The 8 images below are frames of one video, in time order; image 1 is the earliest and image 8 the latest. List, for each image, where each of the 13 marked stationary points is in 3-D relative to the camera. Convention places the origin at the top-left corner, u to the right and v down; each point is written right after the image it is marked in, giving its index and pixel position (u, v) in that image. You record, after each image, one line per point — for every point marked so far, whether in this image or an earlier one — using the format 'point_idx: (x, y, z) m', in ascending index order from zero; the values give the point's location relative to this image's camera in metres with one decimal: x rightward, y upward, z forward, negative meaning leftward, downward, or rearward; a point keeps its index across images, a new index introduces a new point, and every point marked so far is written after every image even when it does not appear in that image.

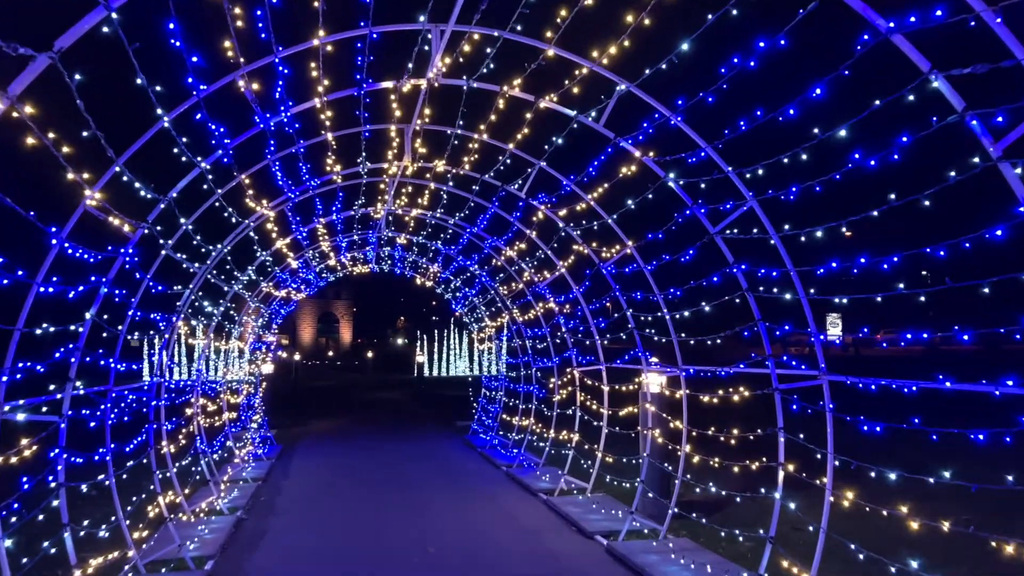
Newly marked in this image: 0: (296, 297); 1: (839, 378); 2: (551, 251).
0: (-3.4, -0.2, +14.0) m
1: (+2.0, -0.6, +5.5) m
2: (+0.4, +0.4, +9.8) m
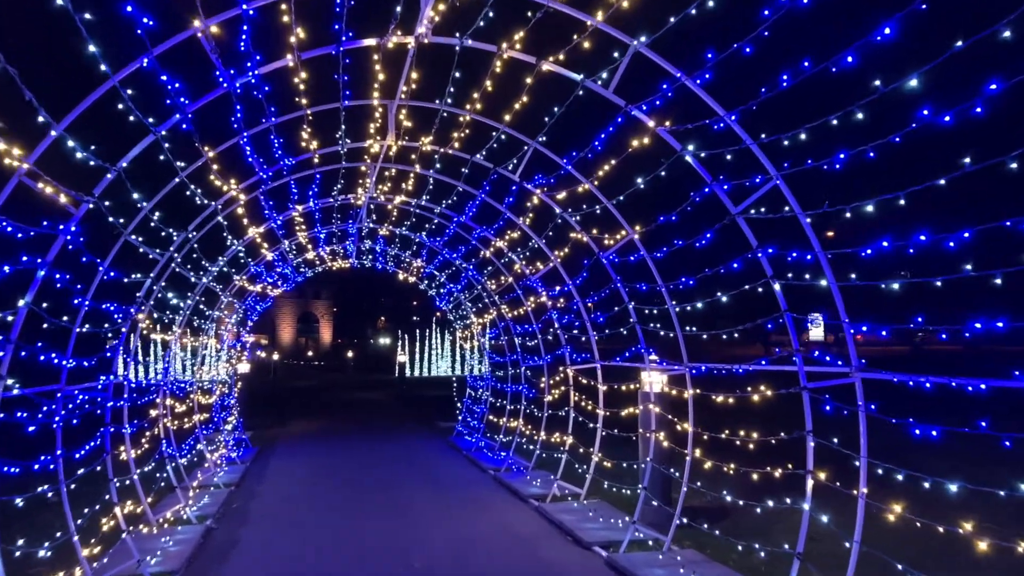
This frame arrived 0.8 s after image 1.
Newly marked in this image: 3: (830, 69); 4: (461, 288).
0: (-3.6, -0.1, +13.3) m
1: (+2.0, -0.5, +4.9) m
2: (+0.3, +0.5, +9.2) m
3: (+1.3, +0.9, +3.6) m
4: (-0.8, 0.0, +13.2) m
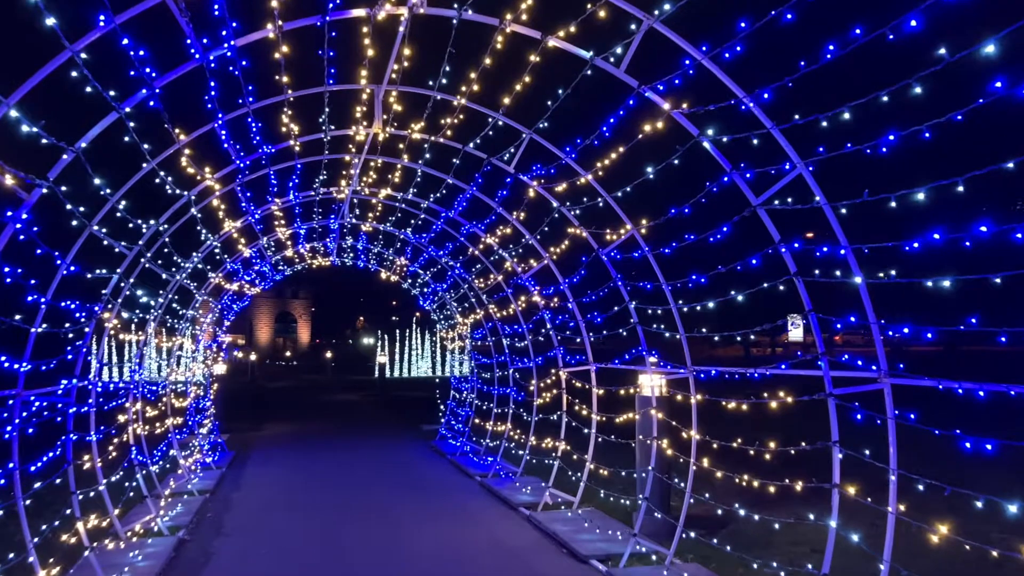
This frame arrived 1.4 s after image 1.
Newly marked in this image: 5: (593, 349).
0: (-3.8, 0.0, +12.8) m
1: (+2.0, -0.5, +4.4) m
2: (+0.2, +0.5, +8.7) m
3: (+1.3, +0.9, +3.2) m
4: (-0.9, 0.0, +12.7) m
5: (+0.8, -0.6, +9.3) m
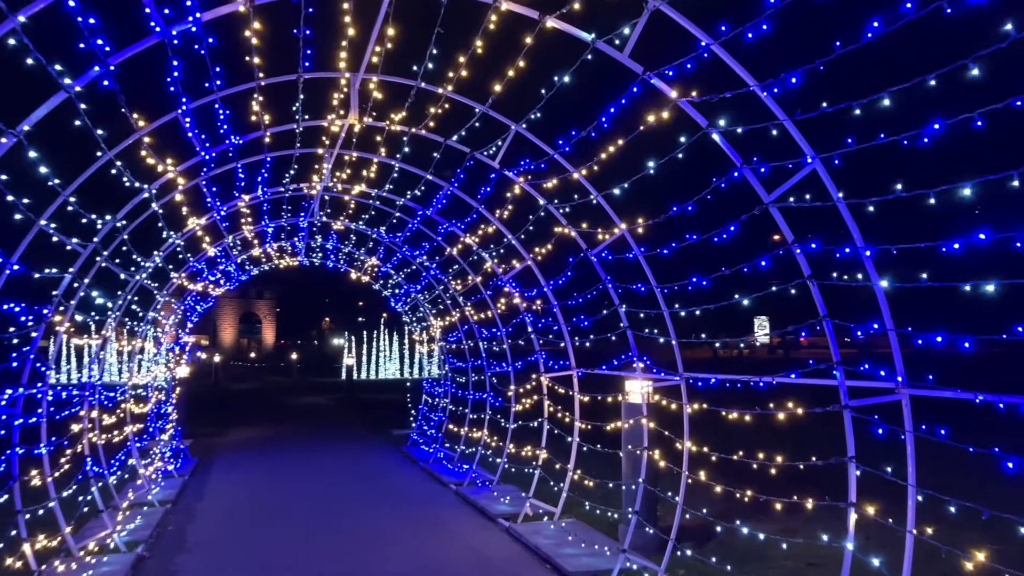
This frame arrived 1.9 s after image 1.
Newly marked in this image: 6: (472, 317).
0: (-4.1, -0.1, +12.2) m
1: (+2.0, -0.5, +4.1) m
2: (+0.1, +0.5, +8.3) m
3: (+1.4, +0.9, +2.8) m
4: (-1.3, 0.0, +12.3) m
5: (+0.6, -0.7, +8.9) m
6: (-0.6, -0.3, +11.0) m
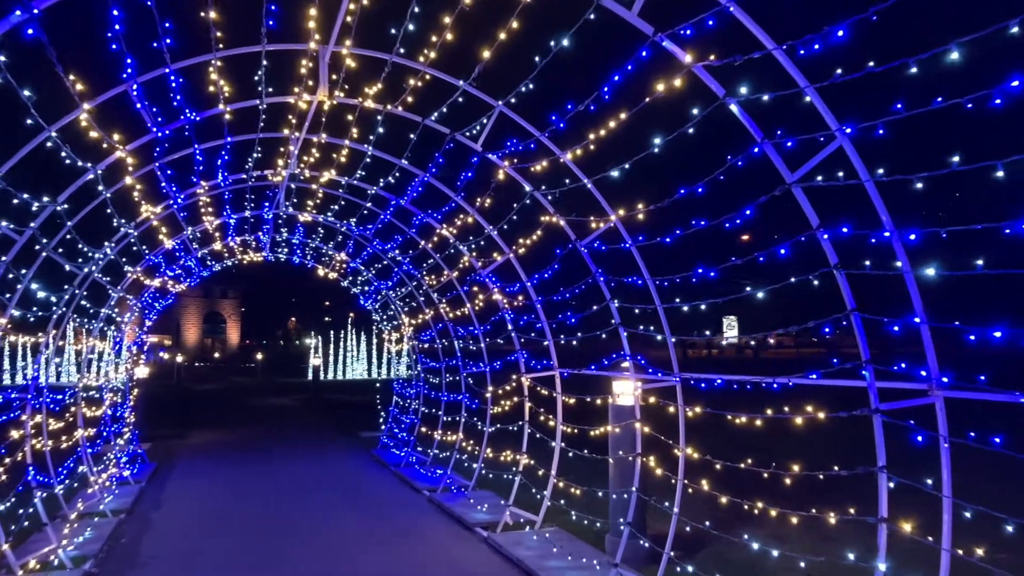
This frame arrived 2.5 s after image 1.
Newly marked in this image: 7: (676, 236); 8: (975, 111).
0: (-4.4, 0.0, +11.5) m
1: (+2.0, -0.4, +3.7) m
2: (-0.1, +0.5, +7.8) m
3: (+1.4, +0.9, +2.3) m
4: (-1.6, 0.0, +11.7) m
5: (+0.4, -0.6, +8.4) m
6: (-0.8, -0.3, +10.5) m
7: (+0.9, +0.3, +5.0) m
8: (+1.5, +0.6, +3.0) m
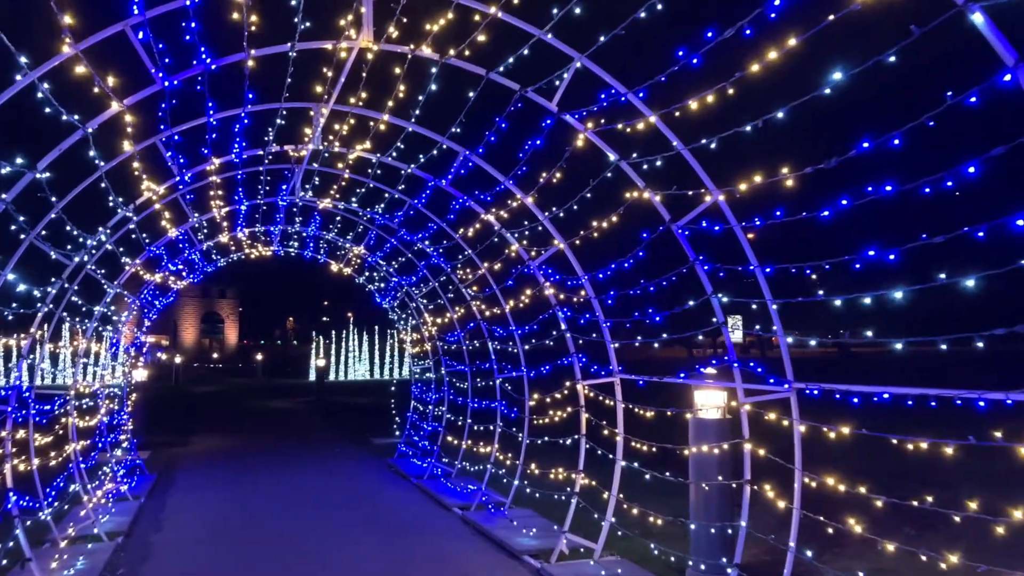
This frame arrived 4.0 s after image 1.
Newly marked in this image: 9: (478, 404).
0: (-4.0, +0.1, +10.4) m
1: (+2.4, -0.4, +2.5) m
2: (+0.4, +0.6, +6.7) m
3: (+1.9, +1.0, +1.2) m
4: (-1.1, +0.1, +10.5) m
5: (+0.9, -0.6, +7.2) m
6: (-0.4, -0.2, +9.3) m
7: (+1.4, +0.3, +3.9) m
8: (+2.0, +0.6, +1.8) m
9: (-0.4, -1.5, +11.3) m
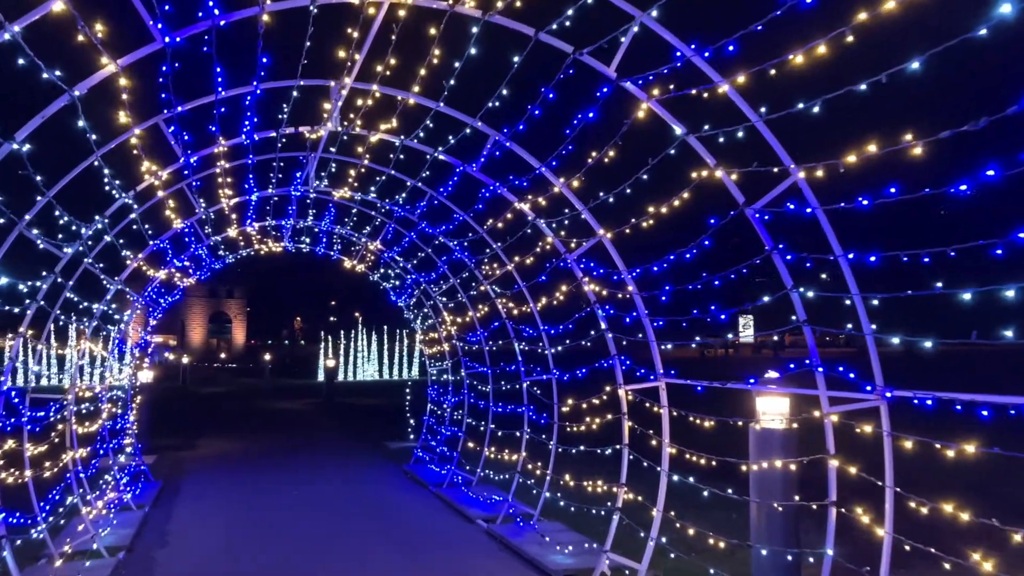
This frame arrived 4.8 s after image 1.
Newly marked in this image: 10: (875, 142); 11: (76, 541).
0: (-3.6, +0.1, +9.7) m
1: (+2.7, -0.3, +1.8) m
2: (+0.7, +0.6, +6.0) m
3: (+2.1, +1.0, +0.5) m
4: (-0.8, +0.1, +9.9) m
5: (+1.2, -0.5, +6.6) m
6: (-0.1, -0.2, +8.6) m
7: (+1.7, +0.4, +3.2) m
8: (+2.3, +0.7, +1.1) m
9: (-0.1, -1.5, +10.7) m
10: (+1.5, +0.6, +3.6) m
11: (-3.8, -2.2, +7.8) m
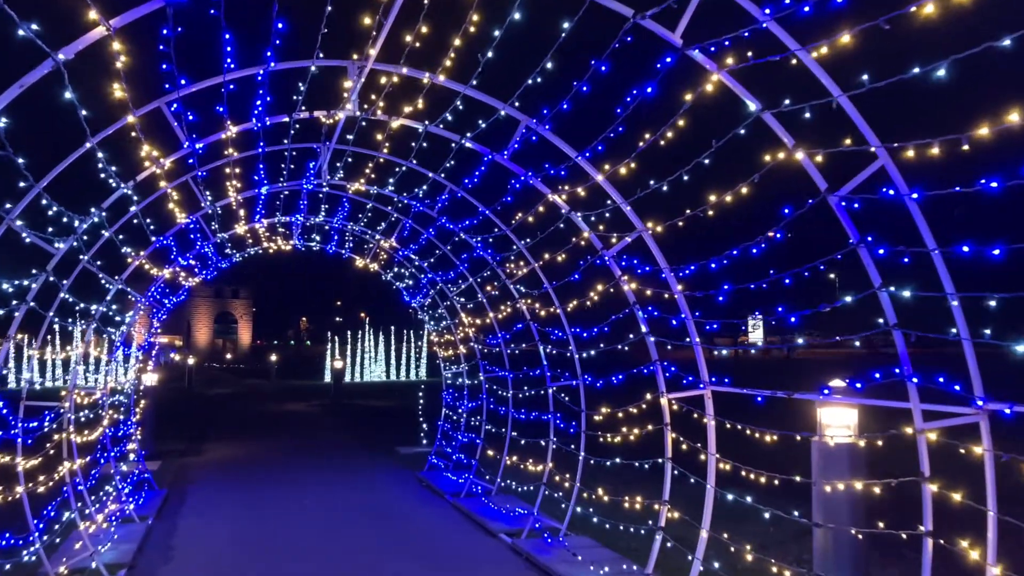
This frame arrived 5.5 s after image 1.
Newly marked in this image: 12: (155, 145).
0: (-3.4, +0.1, +9.2) m
1: (+2.9, -0.3, +1.2) m
2: (+0.9, +0.6, +5.4) m
3: (+2.3, +1.0, -0.1) m
4: (-0.6, +0.1, +9.3) m
5: (+1.4, -0.5, +6.0) m
6: (+0.2, -0.2, +8.1) m
7: (+1.9, +0.4, +2.6) m
8: (+2.5, +0.7, +0.5) m
9: (+0.1, -1.5, +10.1) m
10: (+1.8, +0.6, +3.0) m
11: (-3.6, -2.2, +7.3) m
12: (-2.4, +1.0, +5.9) m
